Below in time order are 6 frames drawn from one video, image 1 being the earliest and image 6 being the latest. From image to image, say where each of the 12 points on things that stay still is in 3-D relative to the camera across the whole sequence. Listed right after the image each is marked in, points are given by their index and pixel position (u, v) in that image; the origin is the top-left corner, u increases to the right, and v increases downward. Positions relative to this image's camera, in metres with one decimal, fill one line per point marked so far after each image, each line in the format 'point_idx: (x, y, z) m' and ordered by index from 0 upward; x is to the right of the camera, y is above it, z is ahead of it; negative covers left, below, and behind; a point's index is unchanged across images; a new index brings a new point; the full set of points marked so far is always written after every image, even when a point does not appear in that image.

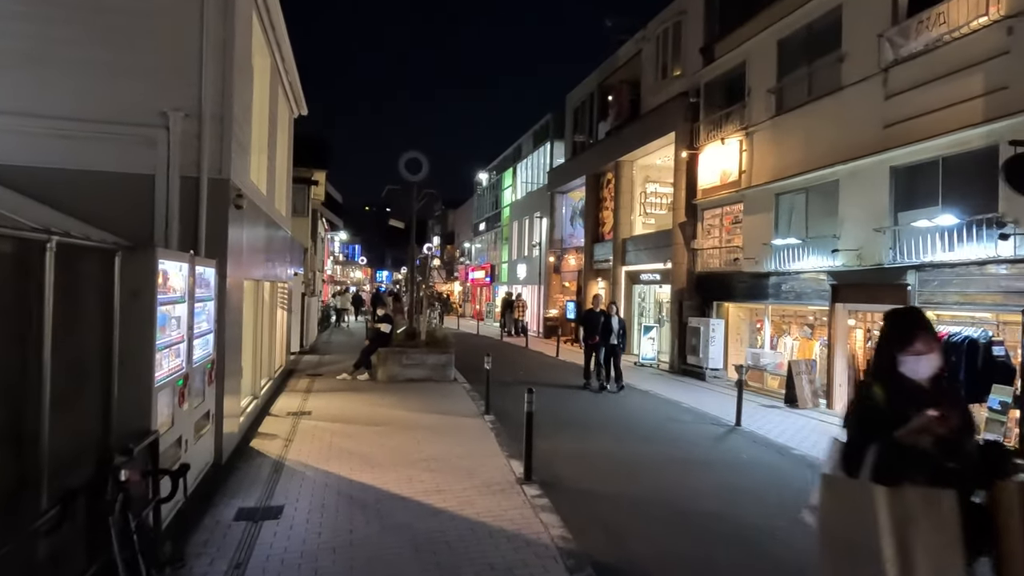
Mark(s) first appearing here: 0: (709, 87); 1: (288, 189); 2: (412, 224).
0: (+5.8, +5.9, +19.5) m
1: (-5.4, +2.4, +16.1) m
2: (-2.9, +1.8, +19.2) m
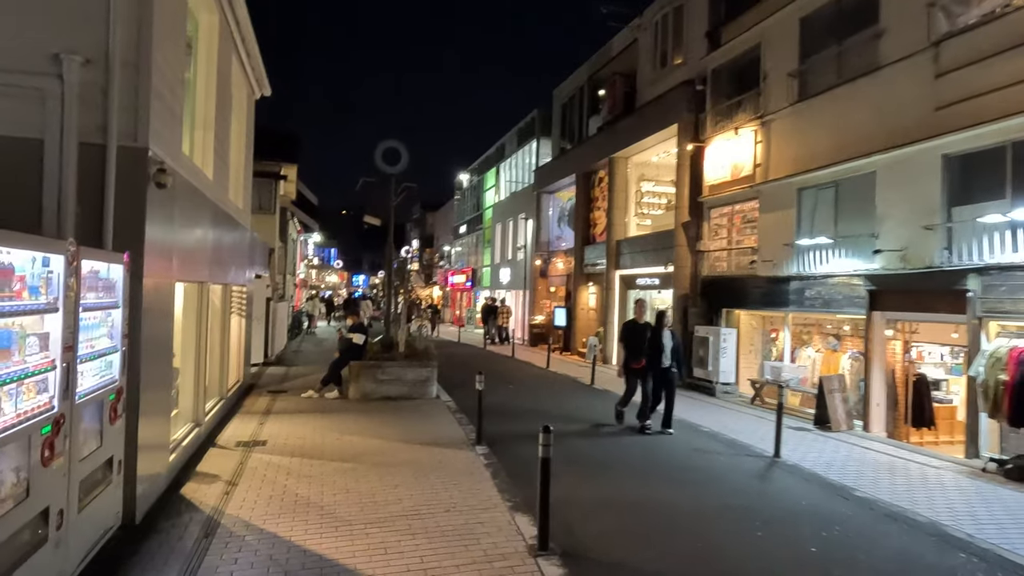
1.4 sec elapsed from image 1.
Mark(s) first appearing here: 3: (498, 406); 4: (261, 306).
0: (+5.5, +5.7, +17.9) m
1: (-5.6, +2.3, +14.1) m
2: (-3.2, +1.7, +17.3) m
3: (-0.2, -2.2, +12.4) m
4: (-7.0, -0.5, +18.6) m
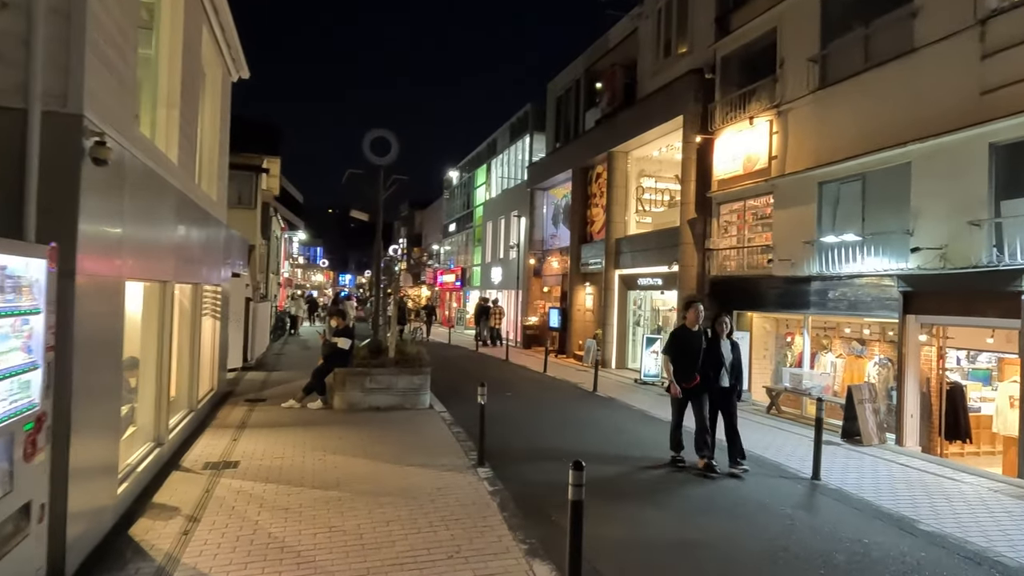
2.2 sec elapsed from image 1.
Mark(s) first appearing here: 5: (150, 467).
0: (+5.4, +5.7, +16.9) m
1: (-5.6, +2.3, +12.8) m
2: (-3.2, +1.7, +16.1) m
3: (-0.2, -2.2, +11.2) m
4: (-7.1, -0.5, +17.4) m
5: (-4.2, -2.1, +7.7) m
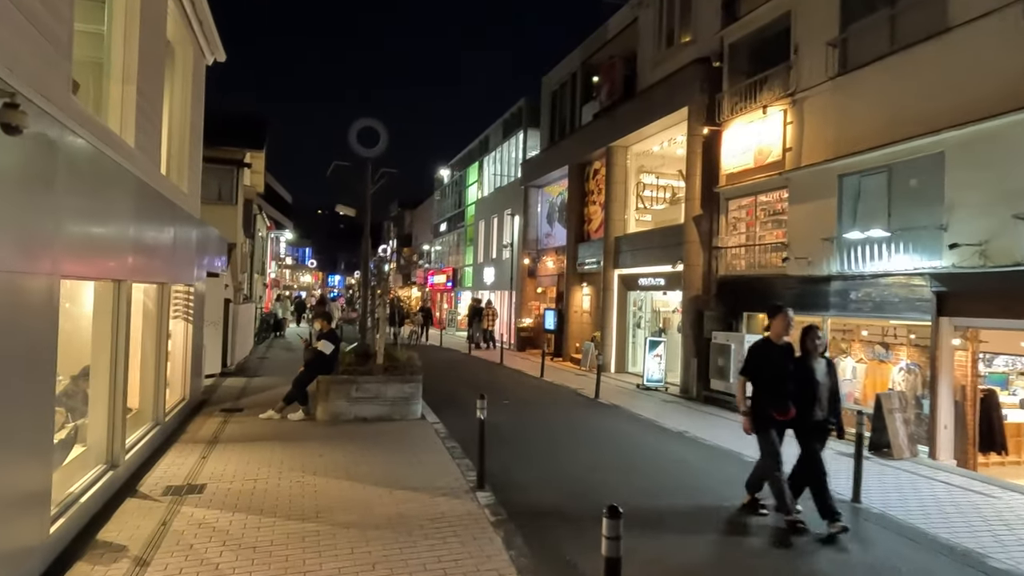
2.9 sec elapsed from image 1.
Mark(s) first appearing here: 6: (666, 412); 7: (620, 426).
0: (+5.3, +5.7, +16.0) m
1: (-5.6, +2.3, +11.8) m
2: (-3.3, +1.7, +15.1) m
3: (-0.2, -2.2, +10.3) m
4: (-7.2, -0.5, +16.3) m
5: (-4.1, -2.1, +6.7) m
6: (+3.2, -2.6, +14.0) m
7: (+1.9, -2.5, +12.0) m
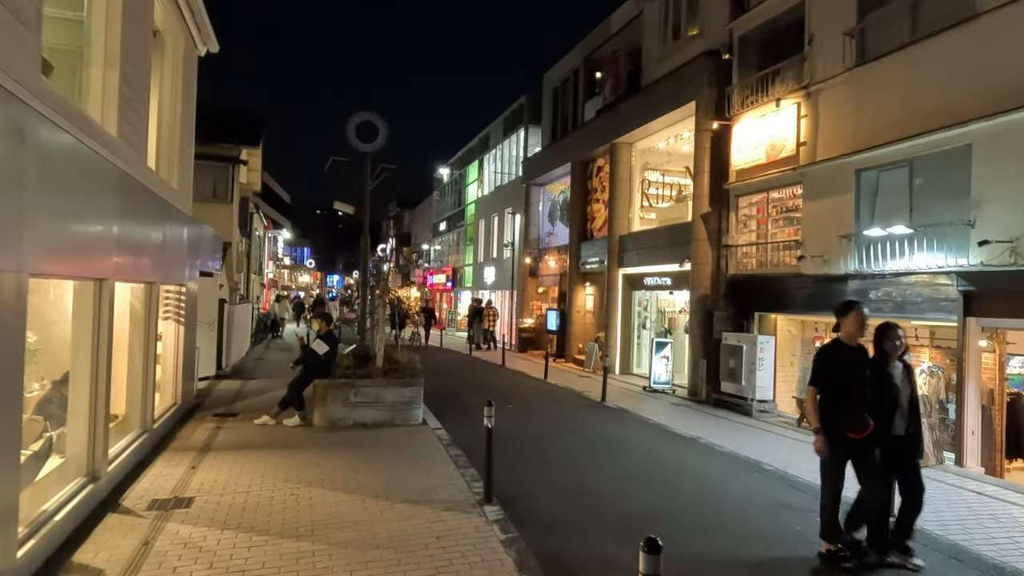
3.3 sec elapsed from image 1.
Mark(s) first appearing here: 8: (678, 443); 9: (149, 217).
0: (+5.4, +5.7, +15.5) m
1: (-5.5, +2.3, +11.3) m
2: (-3.2, +1.7, +14.6) m
3: (-0.1, -2.2, +9.8) m
4: (-7.1, -0.5, +15.8) m
5: (-4.0, -2.1, +6.2) m
6: (+3.3, -2.6, +13.5) m
7: (+2.0, -2.5, +11.5) m
8: (+2.7, -2.5, +10.8) m
9: (-4.8, +0.9, +8.8) m
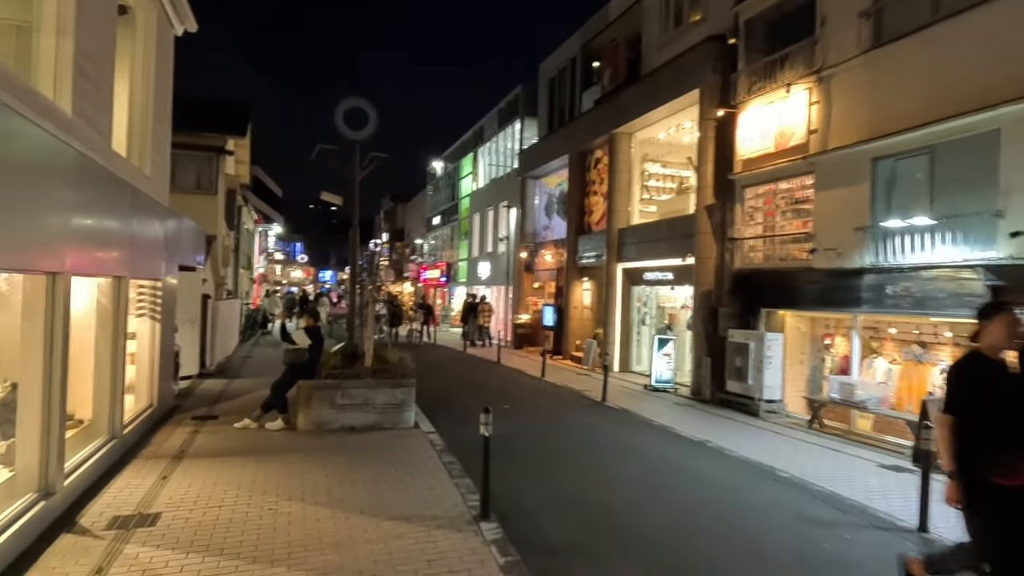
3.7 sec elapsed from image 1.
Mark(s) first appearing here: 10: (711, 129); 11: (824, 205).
0: (+5.3, +5.8, +14.9) m
1: (-5.6, +2.4, +10.6) m
2: (-3.3, +1.8, +13.9) m
3: (-0.2, -2.1, +9.1) m
4: (-7.2, -0.4, +15.1) m
5: (-4.0, -2.0, +5.5) m
6: (+3.3, -2.5, +12.9) m
7: (+2.0, -2.4, +10.9) m
8: (+2.7, -2.4, +10.2) m
9: (-4.8, +1.0, +8.1) m
10: (+4.6, +3.7, +15.6) m
11: (+5.8, +1.6, +12.5) m
